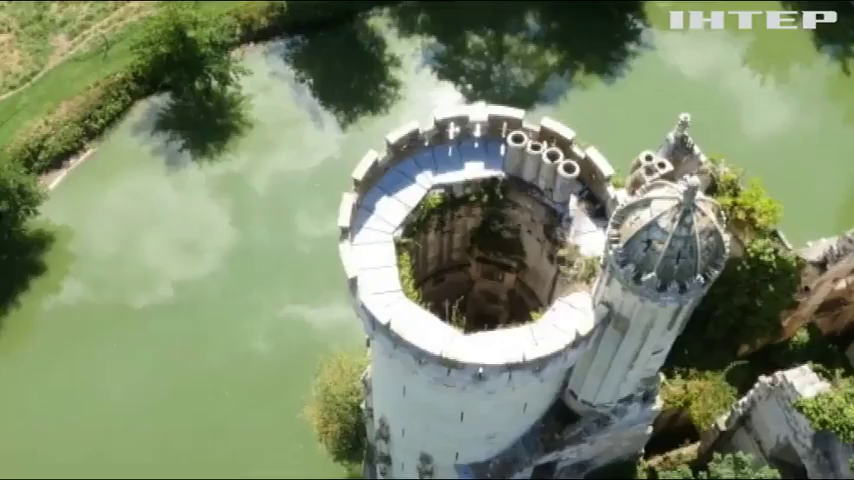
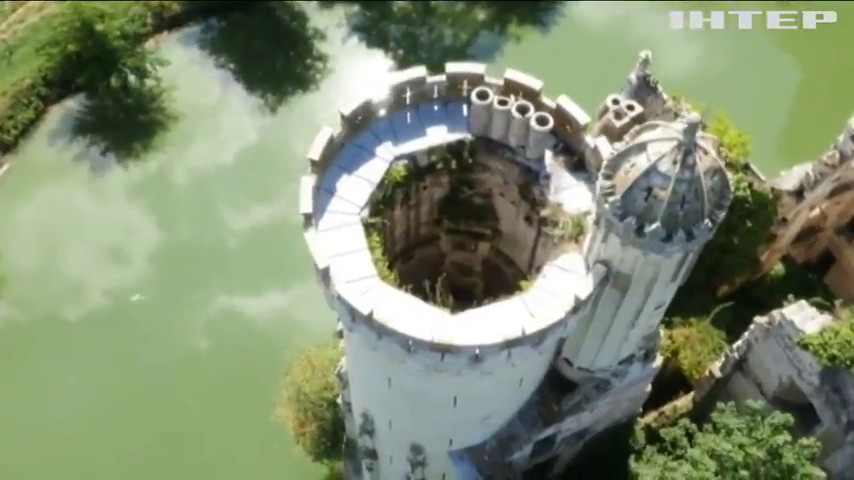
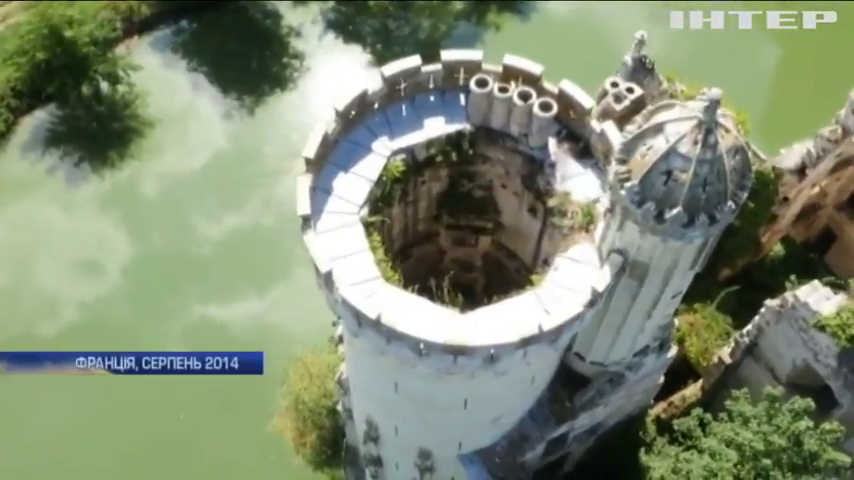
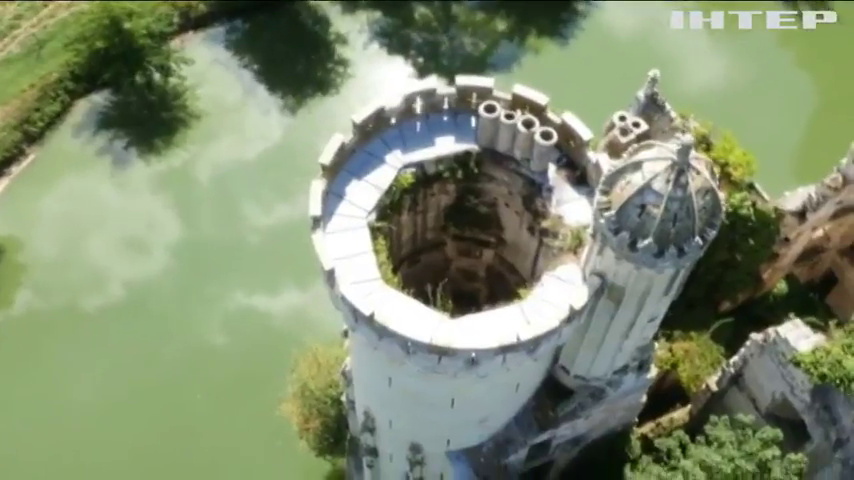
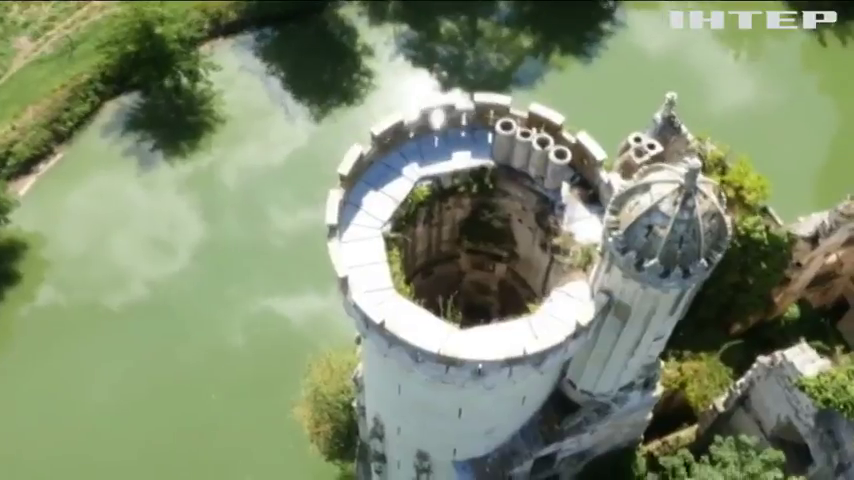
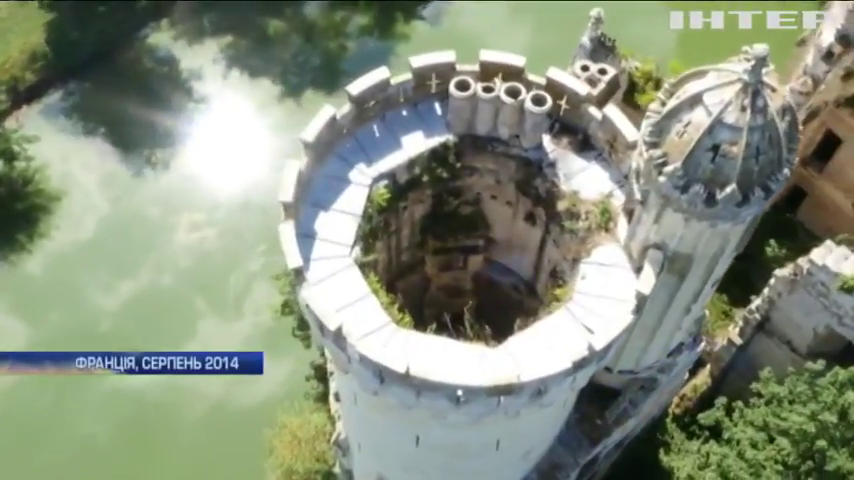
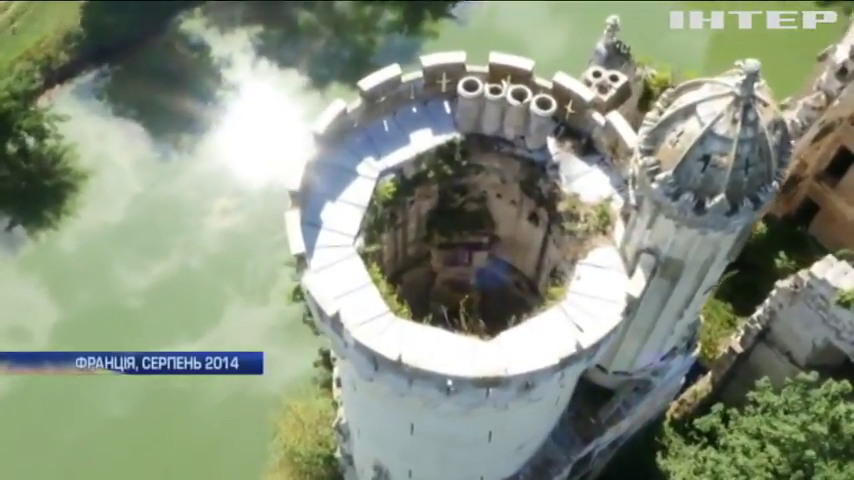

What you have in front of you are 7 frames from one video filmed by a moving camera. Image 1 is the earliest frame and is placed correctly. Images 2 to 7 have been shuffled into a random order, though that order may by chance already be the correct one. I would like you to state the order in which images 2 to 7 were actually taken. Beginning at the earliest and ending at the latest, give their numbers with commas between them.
5, 4, 2, 3, 7, 6
